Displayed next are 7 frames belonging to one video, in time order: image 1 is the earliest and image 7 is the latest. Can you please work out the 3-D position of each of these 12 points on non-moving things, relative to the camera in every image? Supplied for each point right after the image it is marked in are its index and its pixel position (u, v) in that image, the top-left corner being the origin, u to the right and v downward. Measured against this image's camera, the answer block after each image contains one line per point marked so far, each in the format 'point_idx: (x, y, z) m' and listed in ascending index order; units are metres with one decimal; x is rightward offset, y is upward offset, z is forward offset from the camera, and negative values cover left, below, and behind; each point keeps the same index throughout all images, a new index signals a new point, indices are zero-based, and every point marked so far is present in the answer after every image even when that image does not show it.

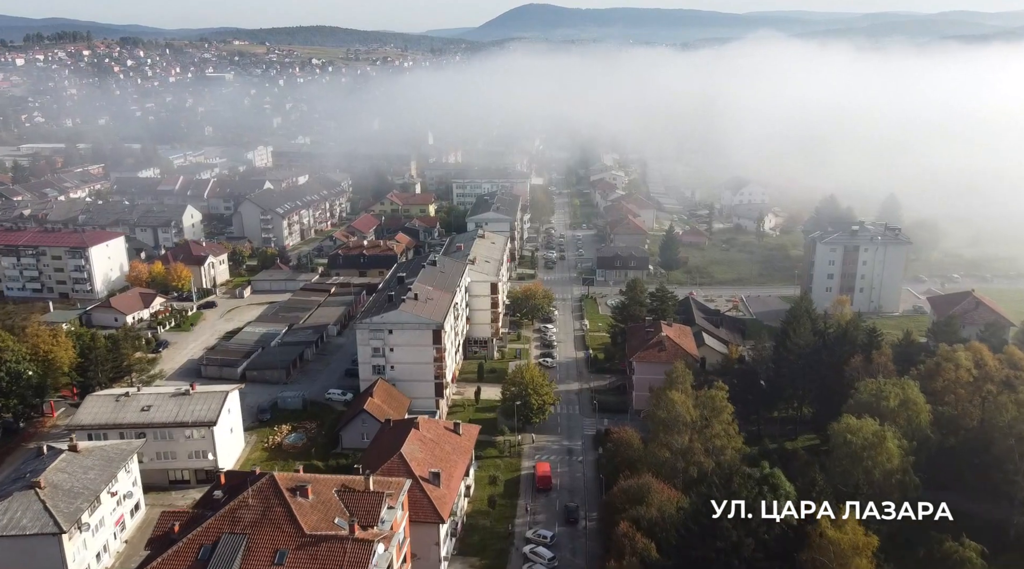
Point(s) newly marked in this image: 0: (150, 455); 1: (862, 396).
0: (-8.2, -3.9, +19.1) m
1: (+7.7, -2.5, +18.7) m
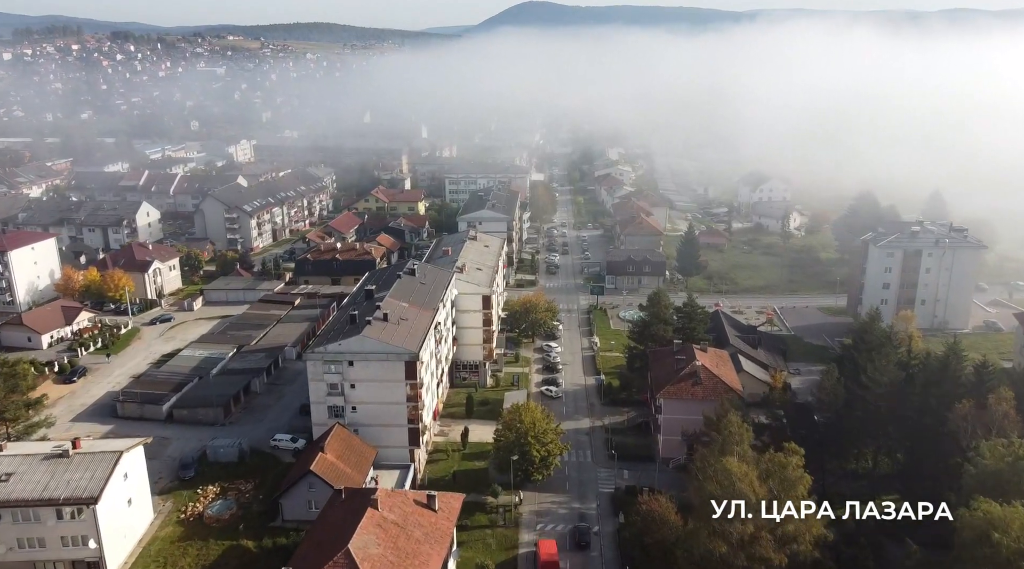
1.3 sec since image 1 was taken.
0: (-8.3, -4.3, +13.9) m
1: (+7.6, -2.9, +13.5) m
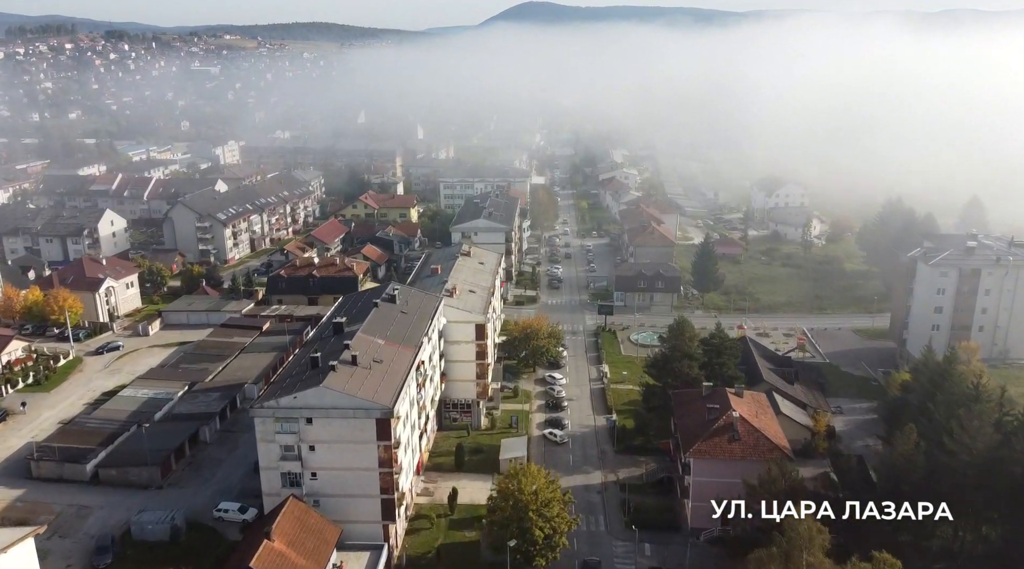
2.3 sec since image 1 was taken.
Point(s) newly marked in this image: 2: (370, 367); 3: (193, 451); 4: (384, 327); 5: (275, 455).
0: (-8.3, -4.9, +10.4) m
1: (+7.6, -3.5, +10.0) m
2: (-2.7, -1.5, +15.8) m
3: (-6.8, -3.6, +18.2) m
4: (-2.7, -0.9, +17.9) m
5: (-4.1, -3.0, +14.8) m
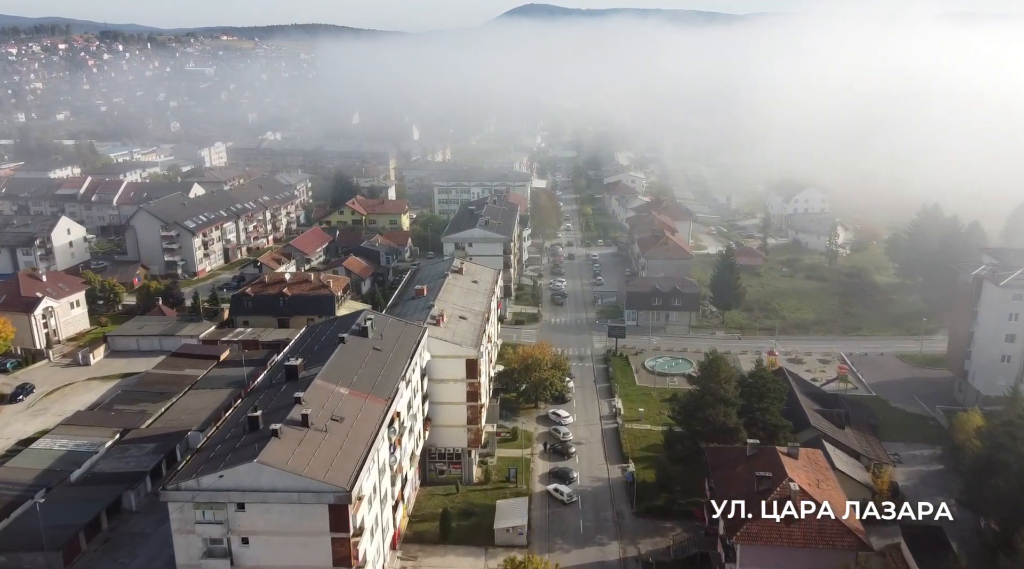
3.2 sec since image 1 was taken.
0: (-8.4, -5.4, +6.9) m
1: (+7.5, -4.1, +6.4) m
2: (-2.7, -2.1, +12.3) m
3: (-6.9, -4.1, +14.6) m
4: (-2.7, -1.5, +14.4) m
5: (-4.2, -3.5, +11.2) m
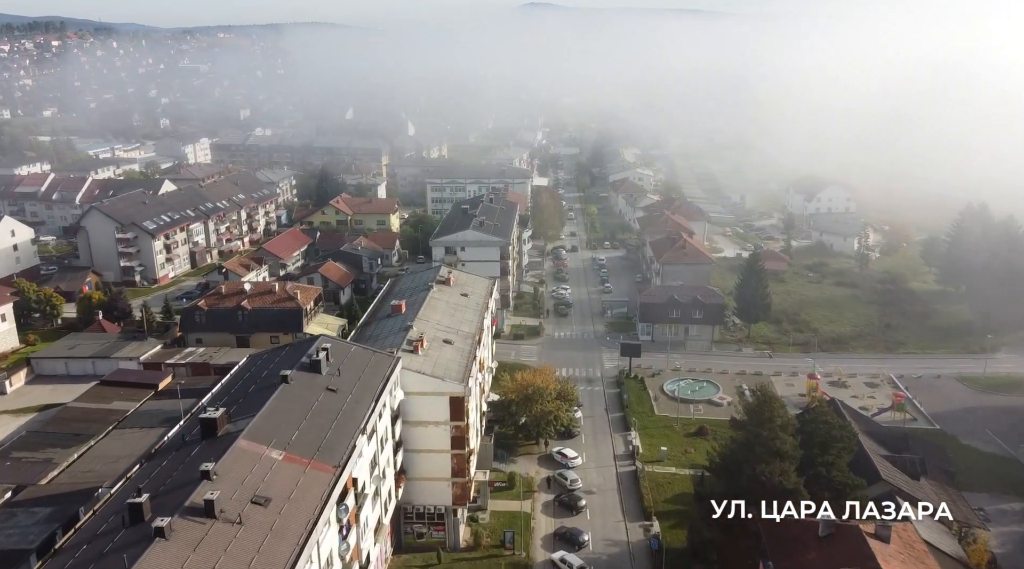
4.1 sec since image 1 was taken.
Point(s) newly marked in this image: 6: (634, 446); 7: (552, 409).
0: (-8.5, -5.7, +3.3) m
1: (+7.4, -4.4, +2.8) m
2: (-2.8, -2.4, +8.7) m
3: (-7.0, -4.4, +11.0) m
4: (-2.8, -1.8, +10.7) m
5: (-4.2, -3.8, +7.6) m
6: (+2.7, -3.5, +18.7) m
7: (+0.9, -2.7, +18.3) m
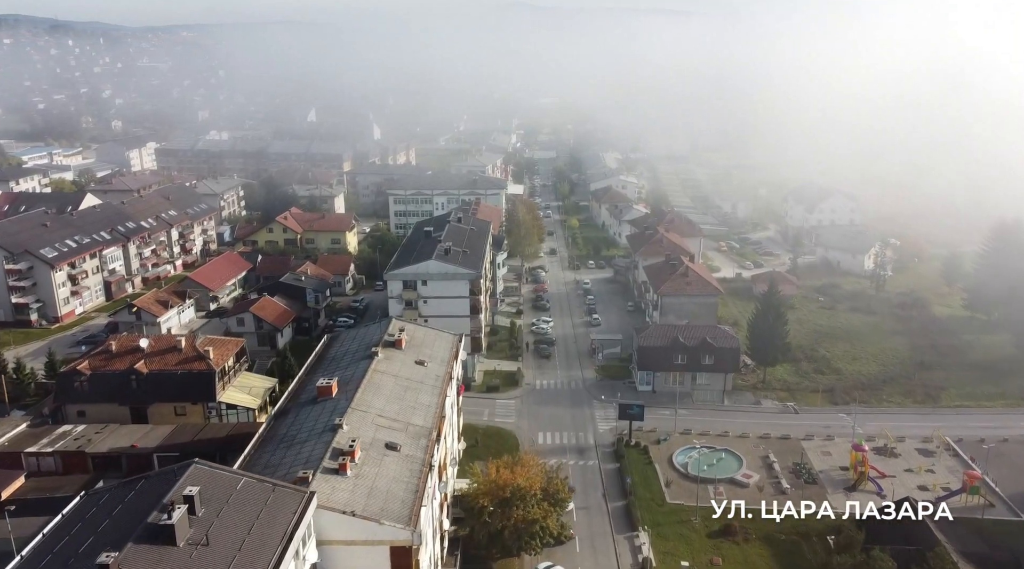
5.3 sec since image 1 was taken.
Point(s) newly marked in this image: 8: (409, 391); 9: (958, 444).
0: (-8.4, -6.9, -1.5) m
1: (+7.5, -5.4, -1.5) m
2: (-2.9, -3.5, +4.0) m
3: (-7.2, -5.6, +6.3) m
4: (-3.0, -2.8, +6.1) m
5: (-4.4, -4.9, +2.9) m
6: (+2.2, -4.6, +14.3) m
7: (+0.4, -3.7, +13.7) m
8: (-1.6, -1.6, +13.0) m
9: (+9.8, -3.5, +18.6) m
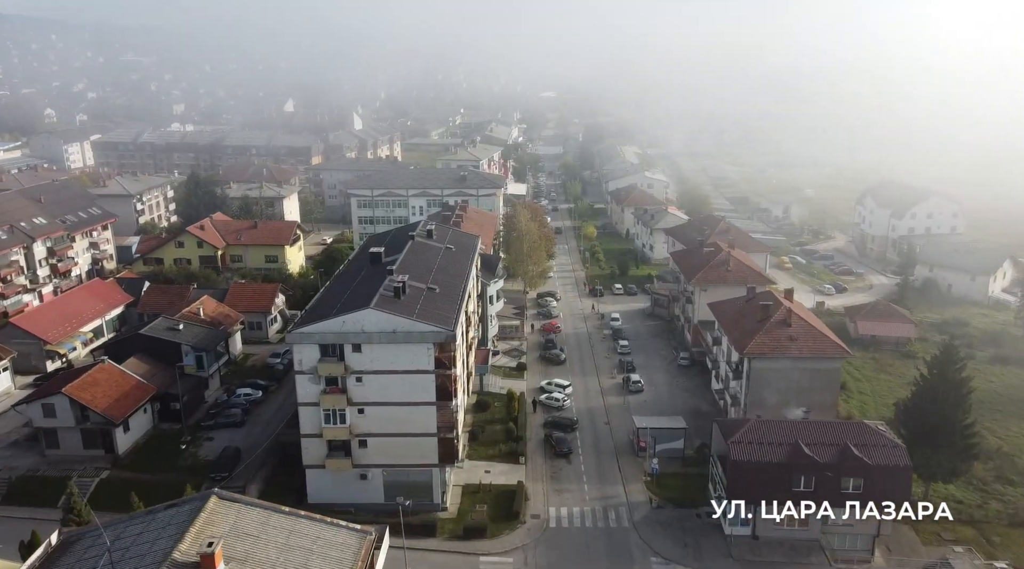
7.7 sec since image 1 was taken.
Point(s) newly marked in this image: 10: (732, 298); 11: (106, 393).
0: (-8.5, -7.8, -10.9) m
1: (+7.4, -6.3, -10.9) m
2: (-3.0, -4.4, -5.3) m
3: (-7.3, -6.5, -3.1) m
4: (-3.1, -3.8, -3.2) m
5: (-4.5, -5.9, -6.4) m
6: (+2.2, -5.6, +4.9) m
7: (+0.3, -4.7, +4.4) m
8: (-1.7, -2.6, +3.7) m
9: (+9.7, -4.5, +9.2) m
10: (+4.6, -0.4, +18.0) m
11: (-6.7, -1.8, +14.1) m
